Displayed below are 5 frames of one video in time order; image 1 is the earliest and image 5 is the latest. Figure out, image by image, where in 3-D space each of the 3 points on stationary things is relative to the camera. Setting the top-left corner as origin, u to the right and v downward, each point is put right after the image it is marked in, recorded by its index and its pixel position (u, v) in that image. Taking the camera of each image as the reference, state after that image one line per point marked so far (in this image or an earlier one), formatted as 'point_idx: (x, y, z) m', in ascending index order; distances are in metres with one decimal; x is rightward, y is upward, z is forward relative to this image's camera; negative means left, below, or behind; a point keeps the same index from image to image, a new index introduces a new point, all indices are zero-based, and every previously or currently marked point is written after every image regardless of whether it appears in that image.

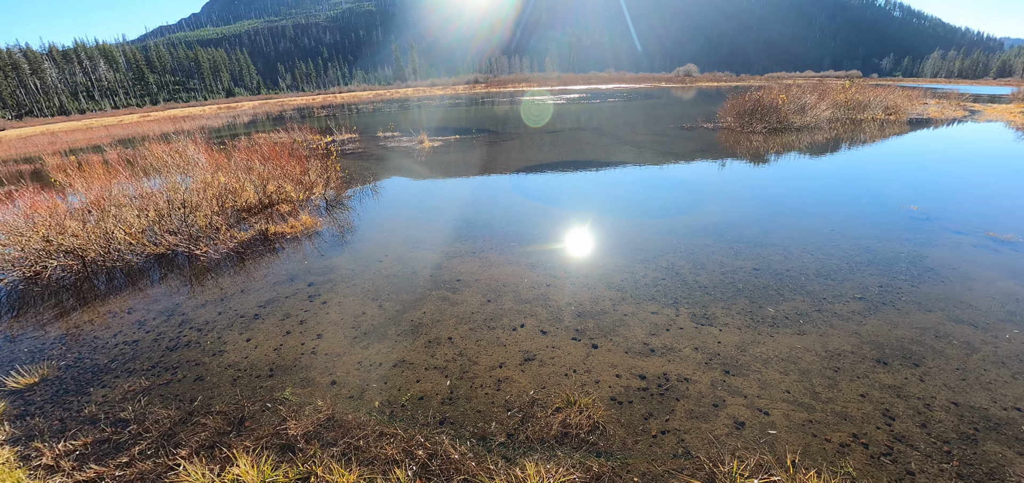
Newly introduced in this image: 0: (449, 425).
0: (-0.6, -1.8, +4.1) m
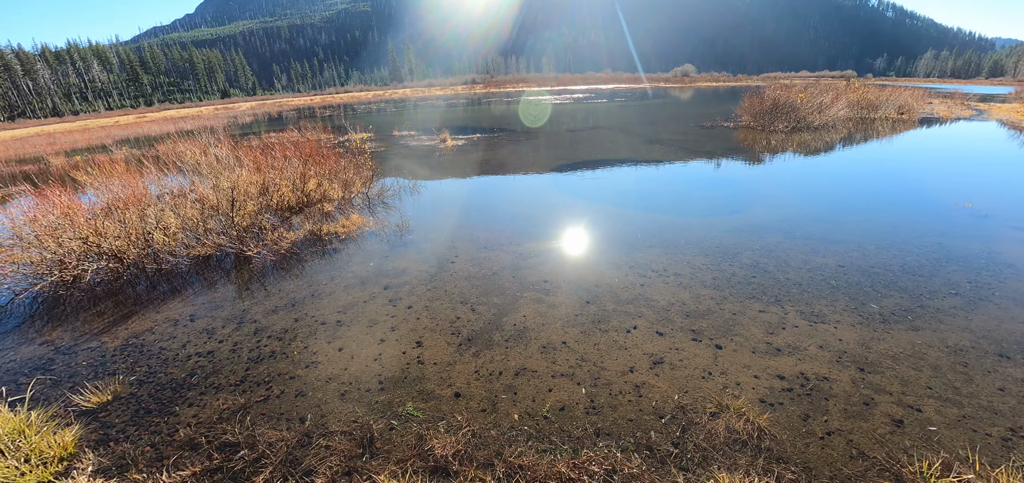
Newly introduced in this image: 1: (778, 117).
0: (+0.9, -1.8, +4.0) m
1: (+11.8, +5.5, +18.9) m
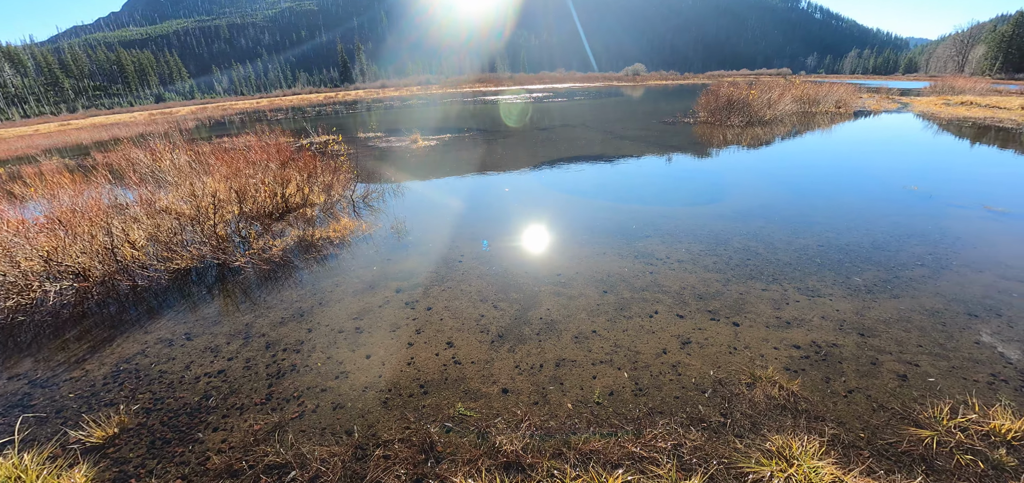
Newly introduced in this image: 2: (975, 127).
0: (+1.5, -1.7, +4.3) m
1: (+10.4, +6.1, +20.1) m
2: (+20.6, +5.1, +18.9) m
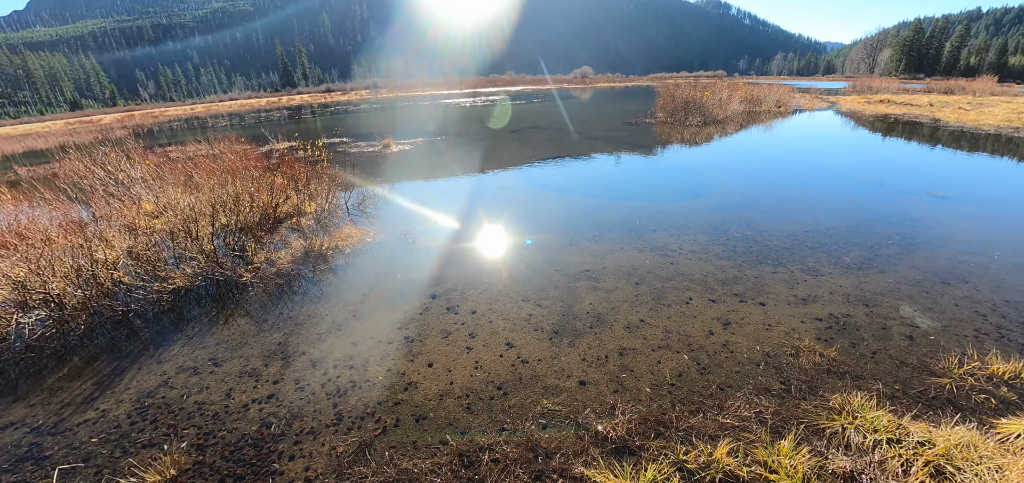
0: (+2.4, -1.6, +4.8) m
1: (+9.0, +6.6, +21.6) m
2: (+19.3, +6.1, +21.6) m
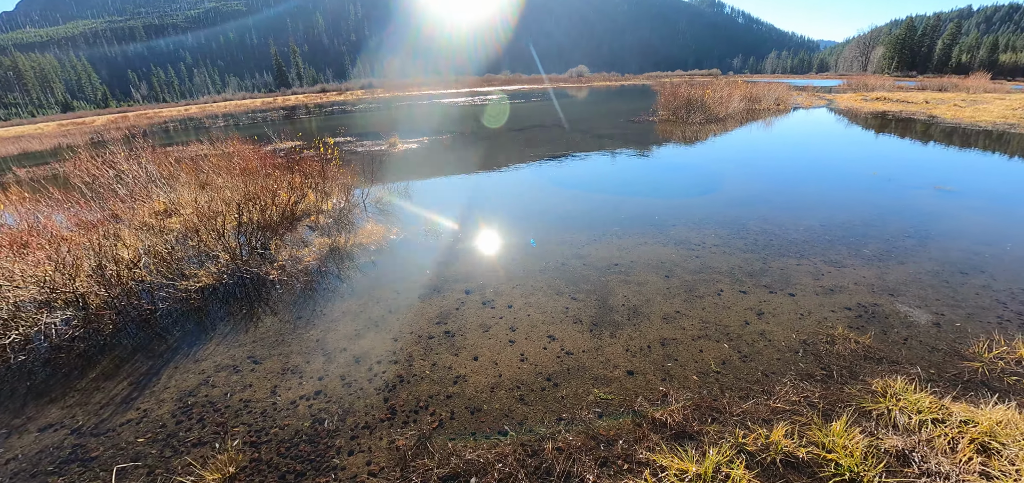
0: (+3.0, -1.5, +5.0) m
1: (+9.2, +6.7, +21.9) m
2: (+19.5, +6.4, +22.1) m
